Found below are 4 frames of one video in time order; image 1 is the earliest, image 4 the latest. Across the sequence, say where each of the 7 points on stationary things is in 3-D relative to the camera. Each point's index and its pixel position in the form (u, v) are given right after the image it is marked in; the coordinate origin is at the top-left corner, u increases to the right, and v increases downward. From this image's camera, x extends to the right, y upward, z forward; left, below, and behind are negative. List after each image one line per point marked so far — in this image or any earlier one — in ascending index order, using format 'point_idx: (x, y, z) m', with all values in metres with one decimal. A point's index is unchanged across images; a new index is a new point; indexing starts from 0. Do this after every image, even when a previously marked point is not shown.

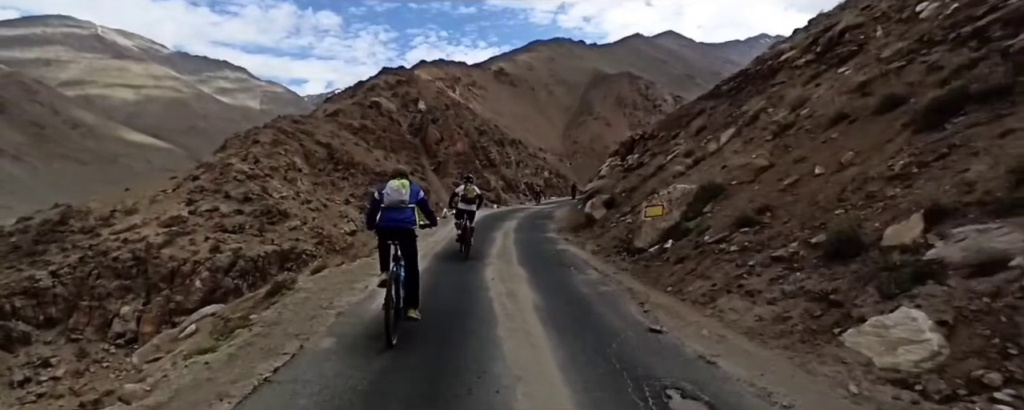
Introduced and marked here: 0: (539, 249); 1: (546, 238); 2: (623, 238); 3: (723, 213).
0: (+0.7, -1.2, +15.8) m
1: (+1.4, -1.2, +18.7) m
2: (+2.8, -0.8, +13.5) m
3: (+4.0, -0.1, +10.2) m
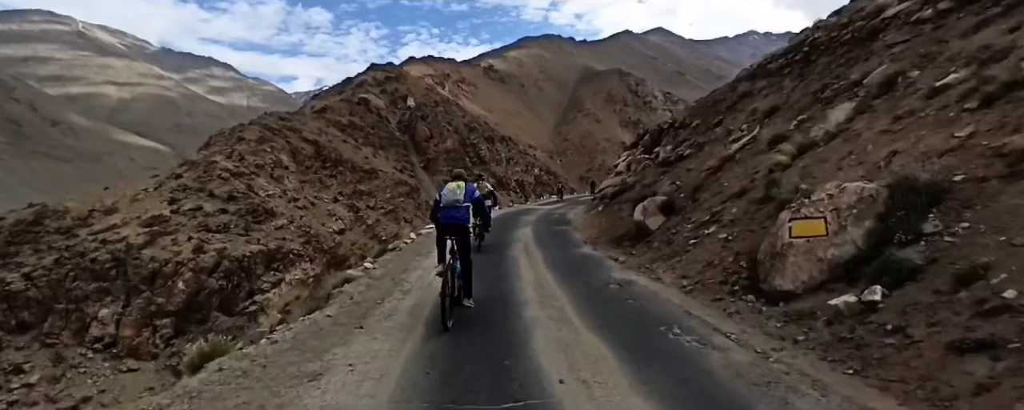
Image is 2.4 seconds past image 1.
0: (+1.4, -1.4, +10.8) m
1: (+2.0, -1.3, +13.7) m
2: (+3.5, -1.0, +8.6) m
3: (+4.7, -0.3, +5.3) m
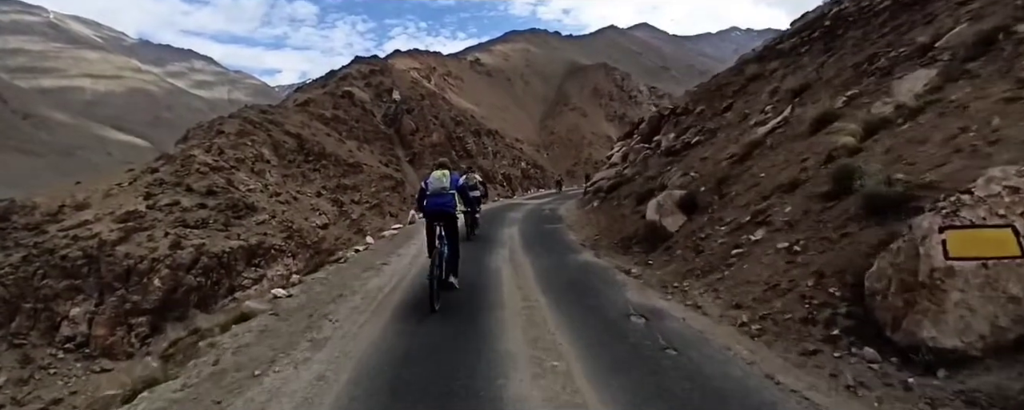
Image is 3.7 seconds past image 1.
0: (+1.1, -1.3, +7.9) m
1: (+1.6, -1.2, +10.8) m
2: (+3.3, -1.0, +5.7) m
3: (+4.5, -0.3, +2.4) m
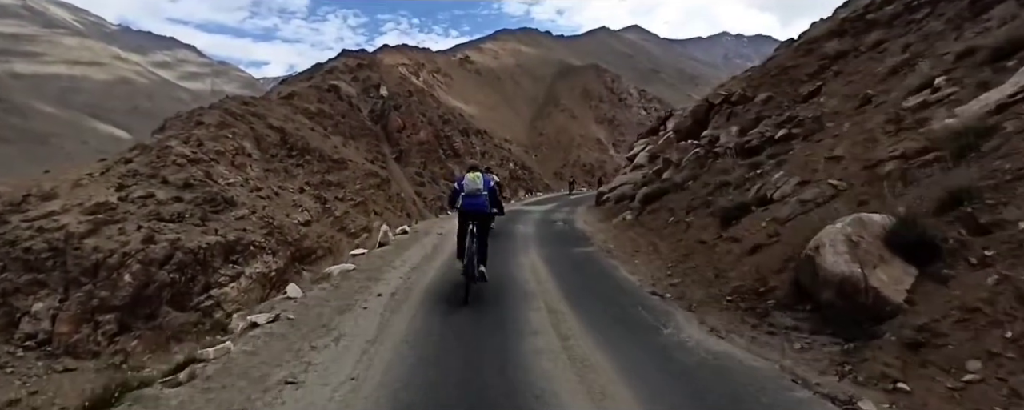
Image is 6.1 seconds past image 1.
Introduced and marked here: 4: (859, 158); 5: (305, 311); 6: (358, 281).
0: (+1.7, -1.7, +2.1) m
1: (+2.1, -1.6, +5.0) m
2: (+3.9, -1.4, -0.1) m
3: (+5.3, -0.7, -3.3) m
4: (+5.9, +0.8, +9.6) m
5: (-2.9, -1.3, +7.8) m
6: (-2.6, -1.2, +9.4) m
